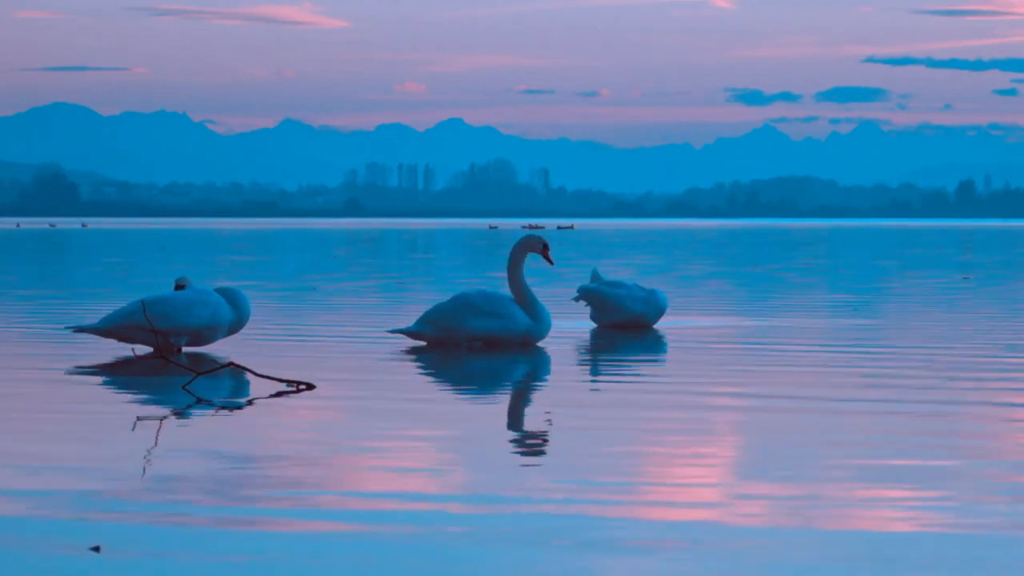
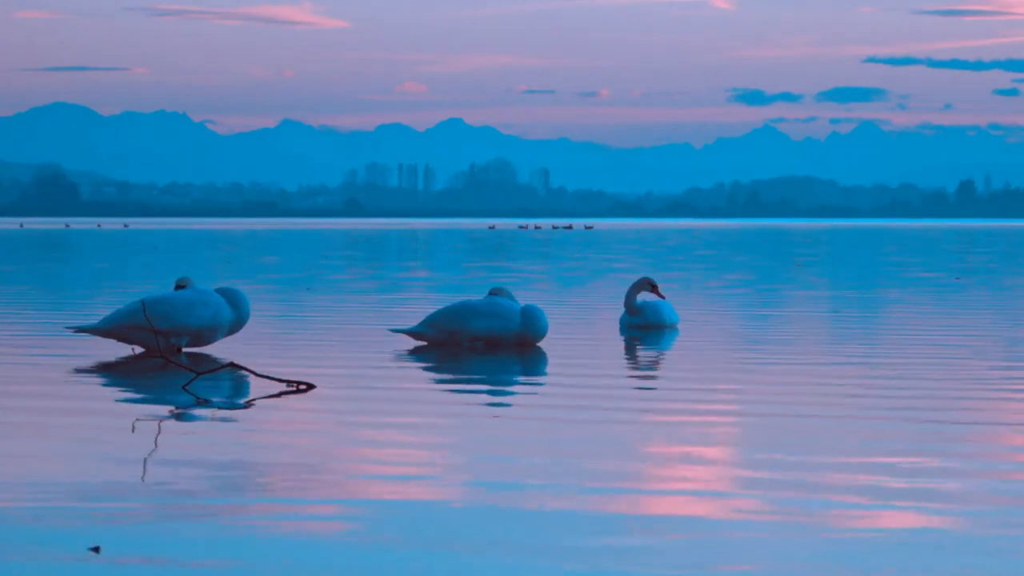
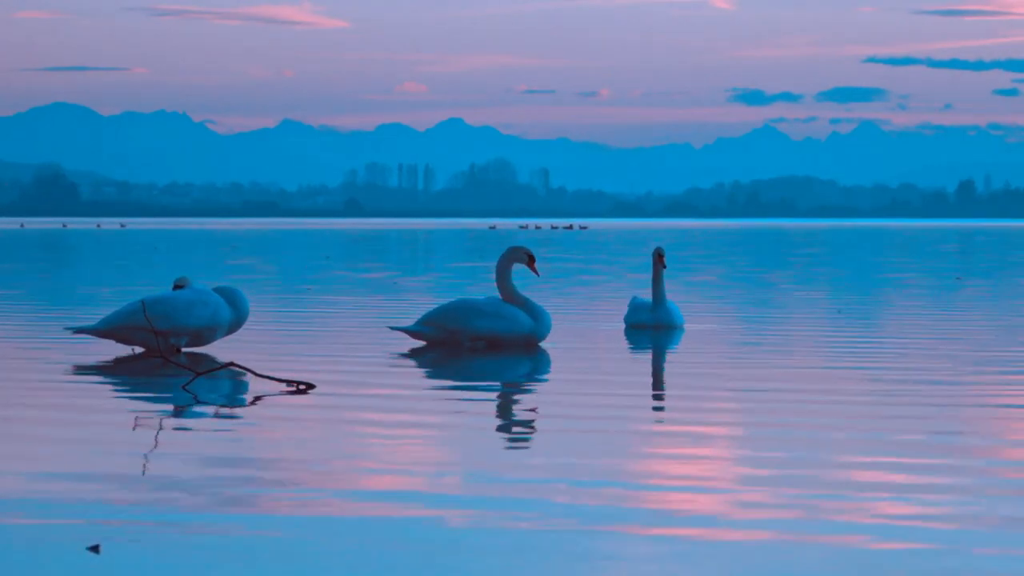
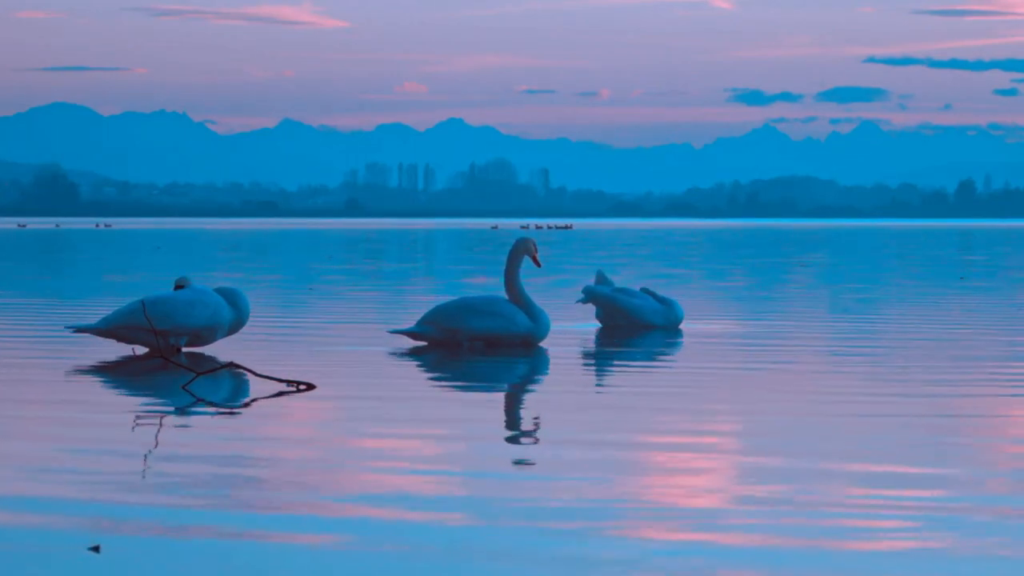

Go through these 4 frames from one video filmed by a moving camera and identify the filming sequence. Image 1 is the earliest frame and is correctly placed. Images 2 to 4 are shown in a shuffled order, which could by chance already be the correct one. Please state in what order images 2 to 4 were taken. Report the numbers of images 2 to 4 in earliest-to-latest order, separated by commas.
2, 3, 4
